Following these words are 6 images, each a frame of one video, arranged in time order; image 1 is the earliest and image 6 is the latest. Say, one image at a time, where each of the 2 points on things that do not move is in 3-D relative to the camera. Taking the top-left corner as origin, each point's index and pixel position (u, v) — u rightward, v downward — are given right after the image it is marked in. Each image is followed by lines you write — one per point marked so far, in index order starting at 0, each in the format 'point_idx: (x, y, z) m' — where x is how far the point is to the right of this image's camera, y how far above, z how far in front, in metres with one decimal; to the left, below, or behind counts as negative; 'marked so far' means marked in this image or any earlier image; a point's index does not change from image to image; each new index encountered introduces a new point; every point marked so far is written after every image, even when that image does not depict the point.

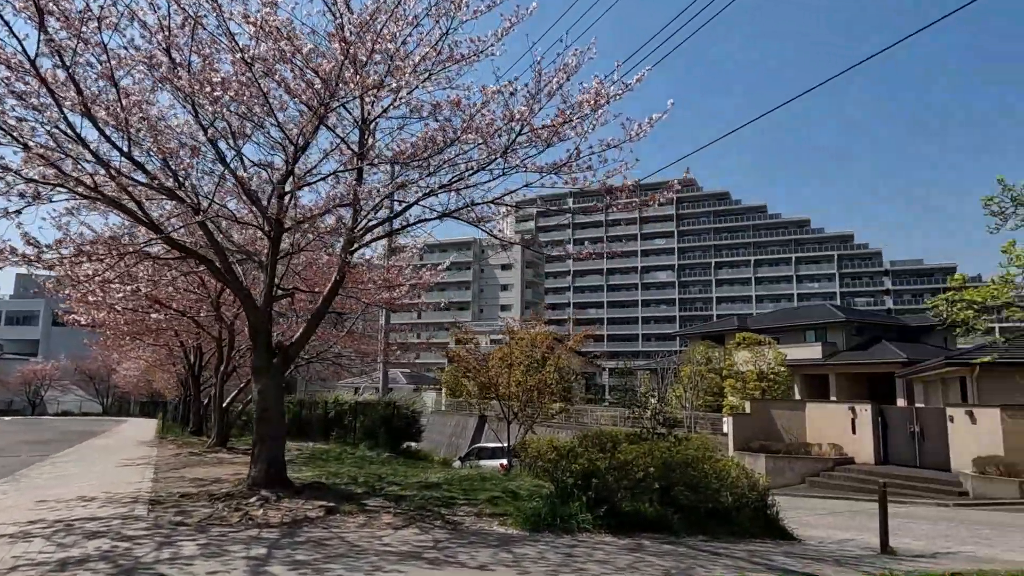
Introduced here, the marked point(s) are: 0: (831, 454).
0: (+8.2, -4.3, +17.1) m
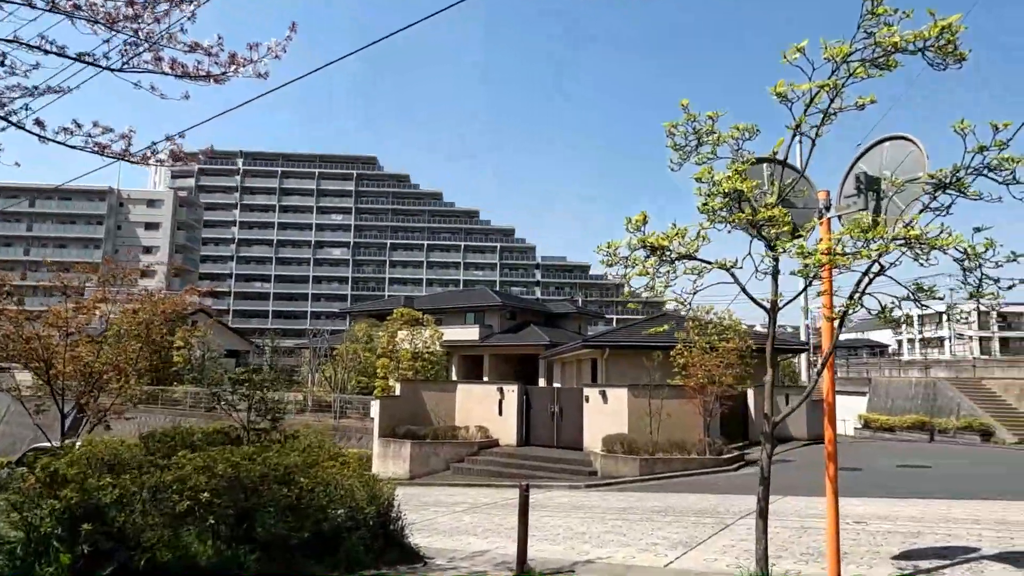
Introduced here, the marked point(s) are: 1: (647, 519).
0: (-0.9, -3.7, +16.3) m
1: (+1.7, -3.0, +8.5) m
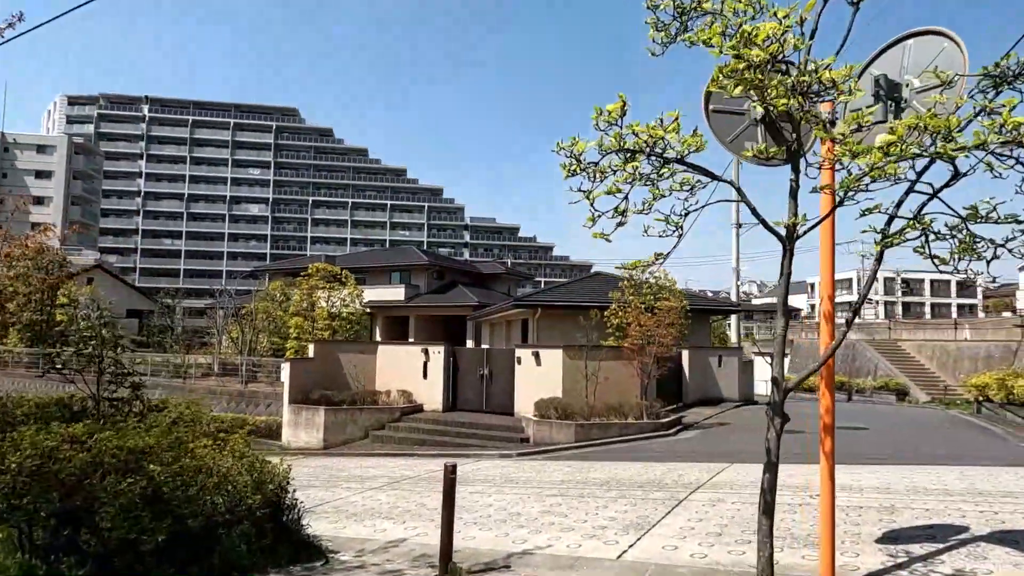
0: (-2.6, -2.6, +15.0) m
1: (+0.9, -2.3, +7.5) m
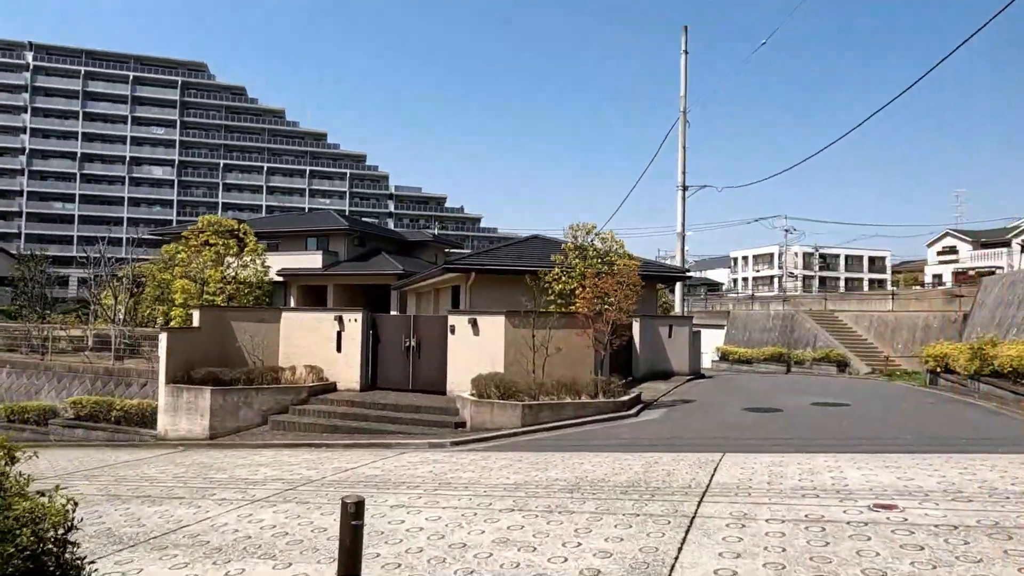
0: (-3.9, -1.7, +12.5) m
1: (+0.4, -1.8, +5.4) m
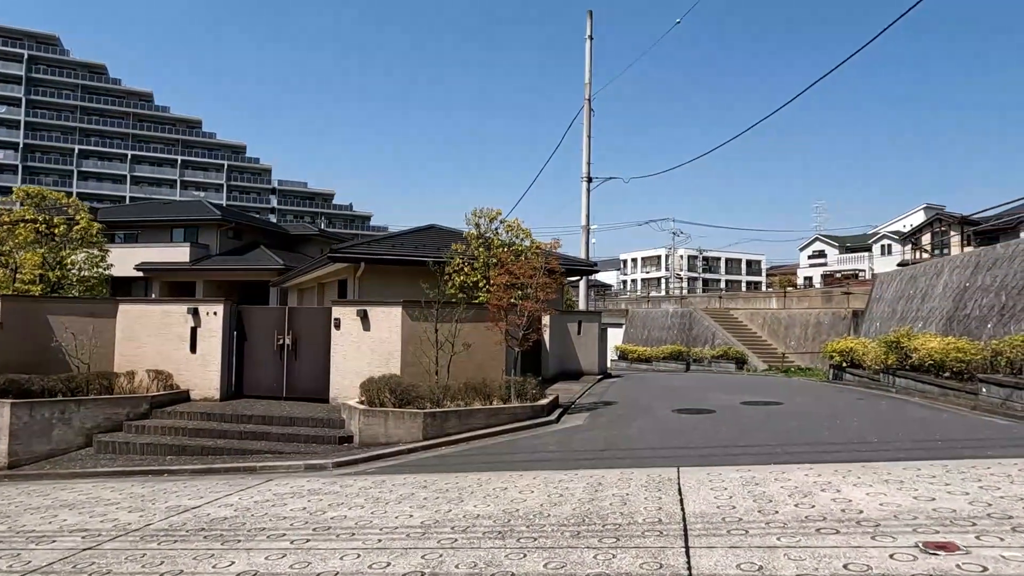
0: (-5.5, -1.5, +10.0) m
1: (-0.1, -1.6, +3.7) m
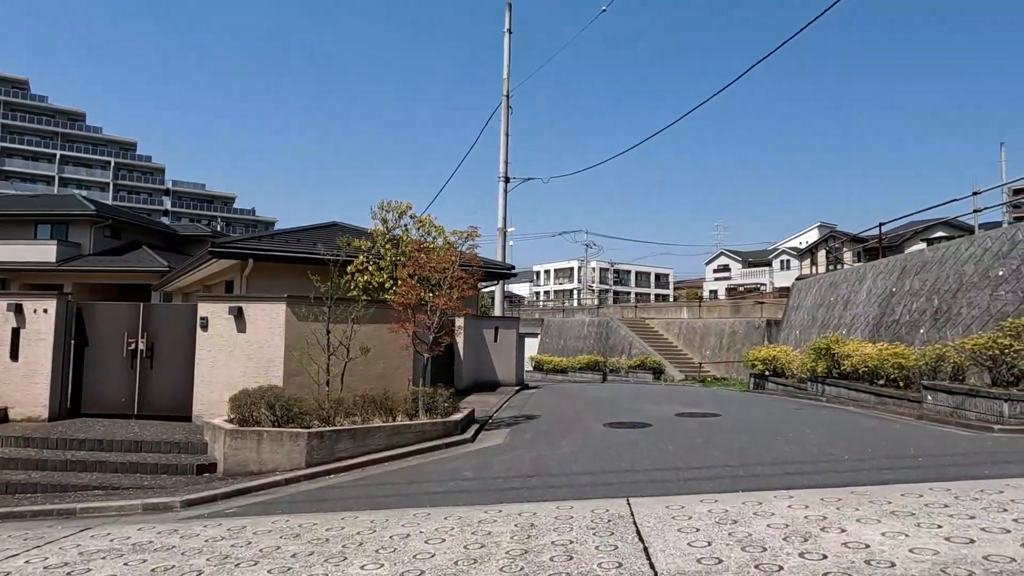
0: (-6.6, -1.4, +7.8) m
1: (-0.5, -1.4, +2.3) m
